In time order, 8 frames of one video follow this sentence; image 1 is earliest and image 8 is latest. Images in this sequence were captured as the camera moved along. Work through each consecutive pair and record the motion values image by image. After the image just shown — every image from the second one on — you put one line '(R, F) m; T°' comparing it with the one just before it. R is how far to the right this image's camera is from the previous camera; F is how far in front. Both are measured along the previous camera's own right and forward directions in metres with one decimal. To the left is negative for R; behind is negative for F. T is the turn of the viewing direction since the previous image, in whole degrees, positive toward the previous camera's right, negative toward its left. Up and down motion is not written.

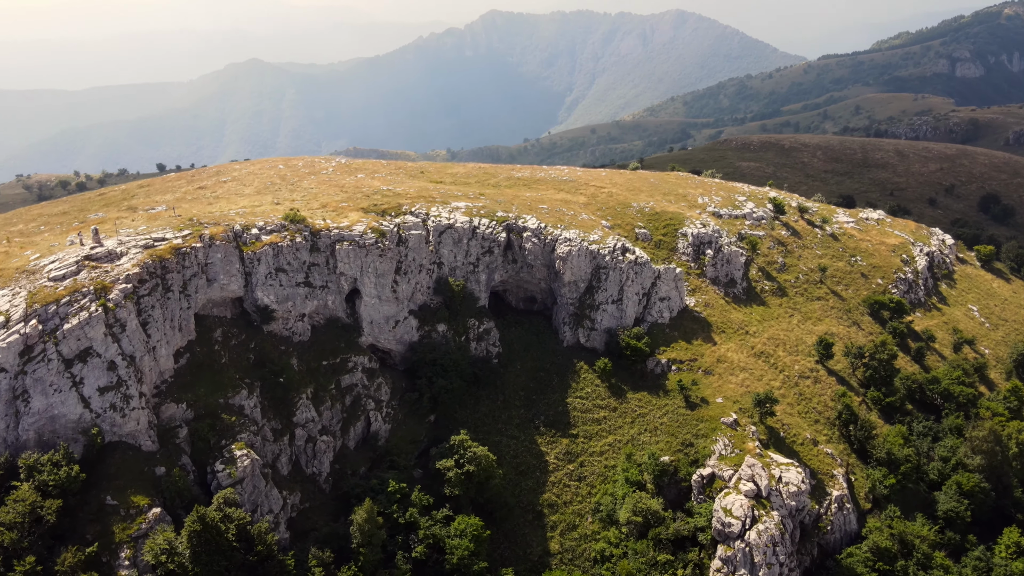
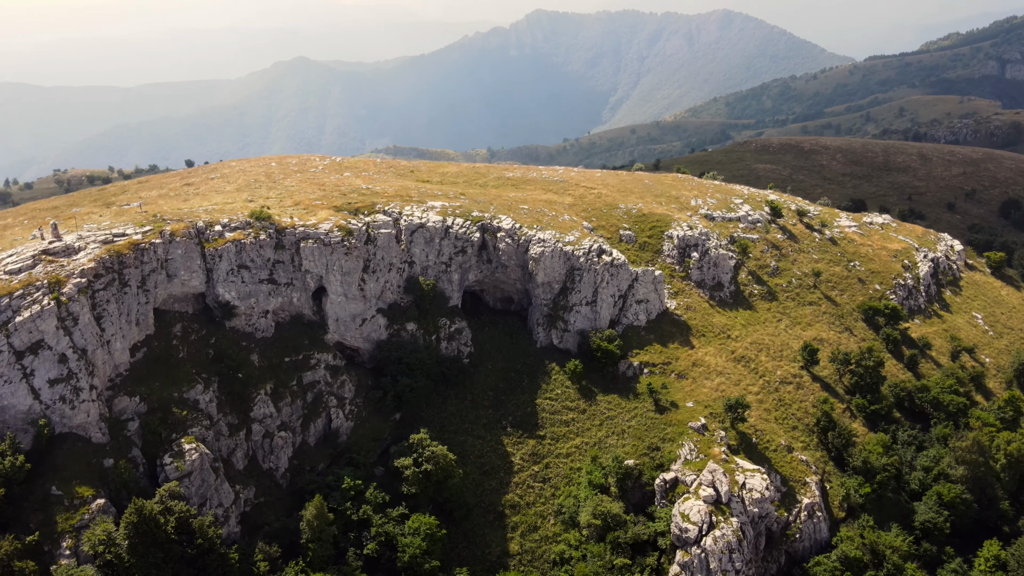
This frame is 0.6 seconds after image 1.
(+4.7, +0.1) m; -1°
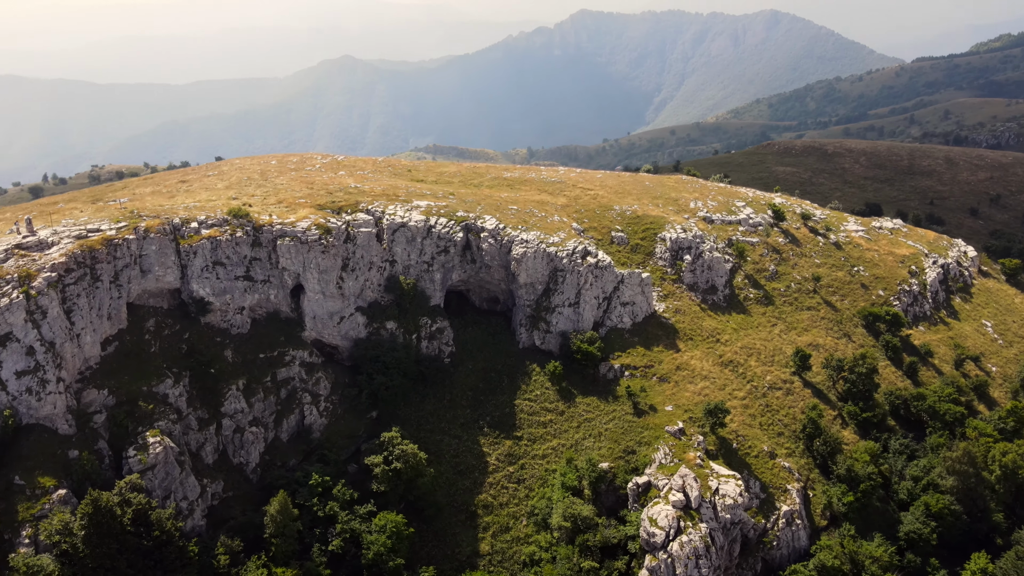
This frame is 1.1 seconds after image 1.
(+3.7, +0.2) m; -1°
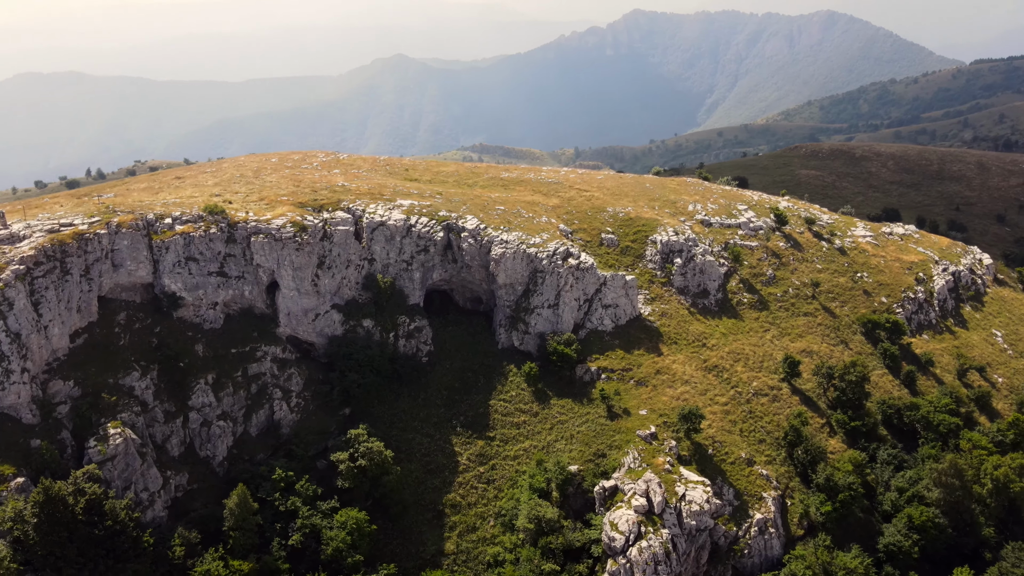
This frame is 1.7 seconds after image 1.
(+4.2, +0.2) m; -2°
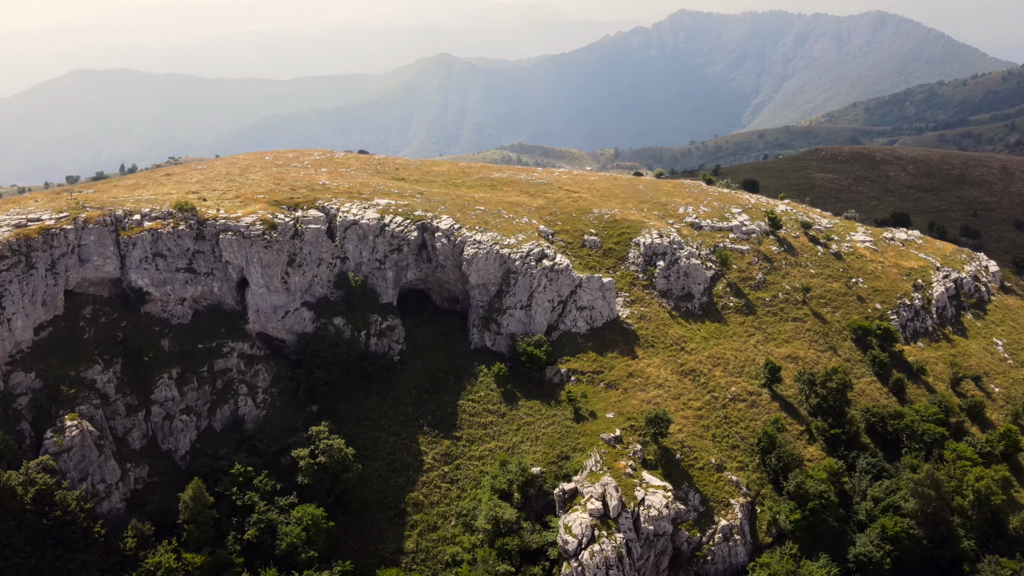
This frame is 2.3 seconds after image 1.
(+4.5, -0.1) m; -1°
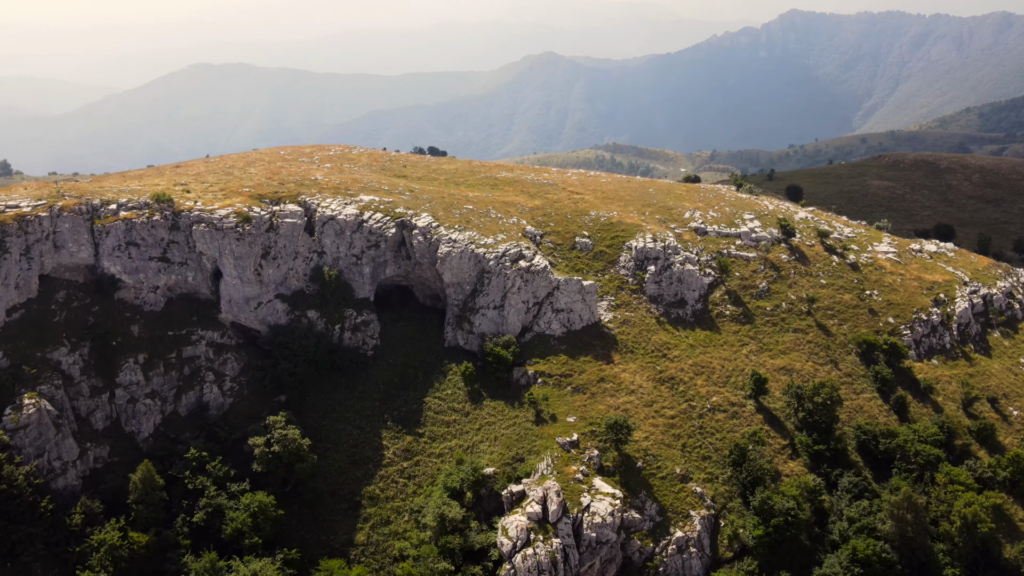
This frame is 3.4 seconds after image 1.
(+6.6, +0.5) m; -3°
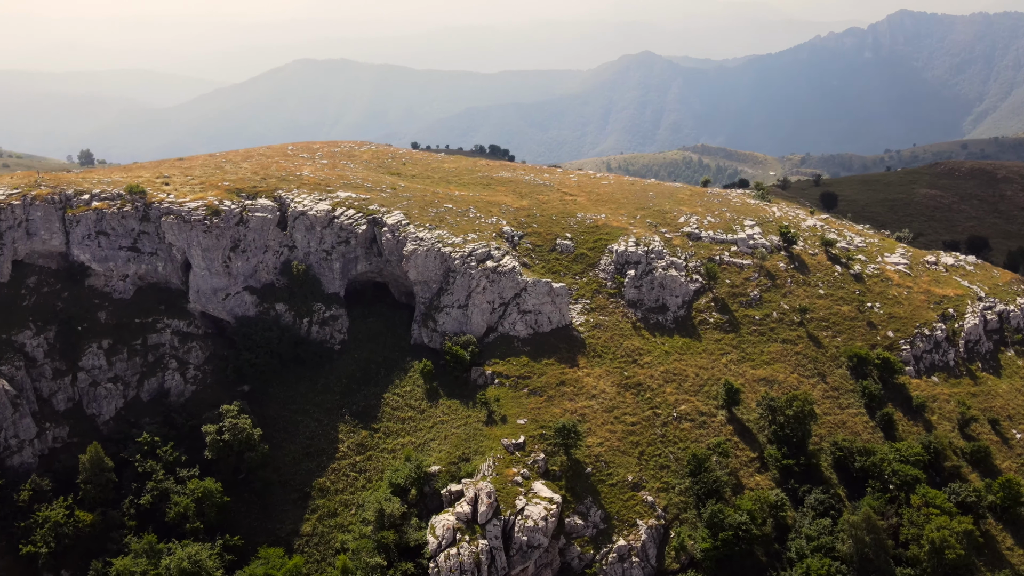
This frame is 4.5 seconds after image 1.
(+7.1, -0.1) m; -3°
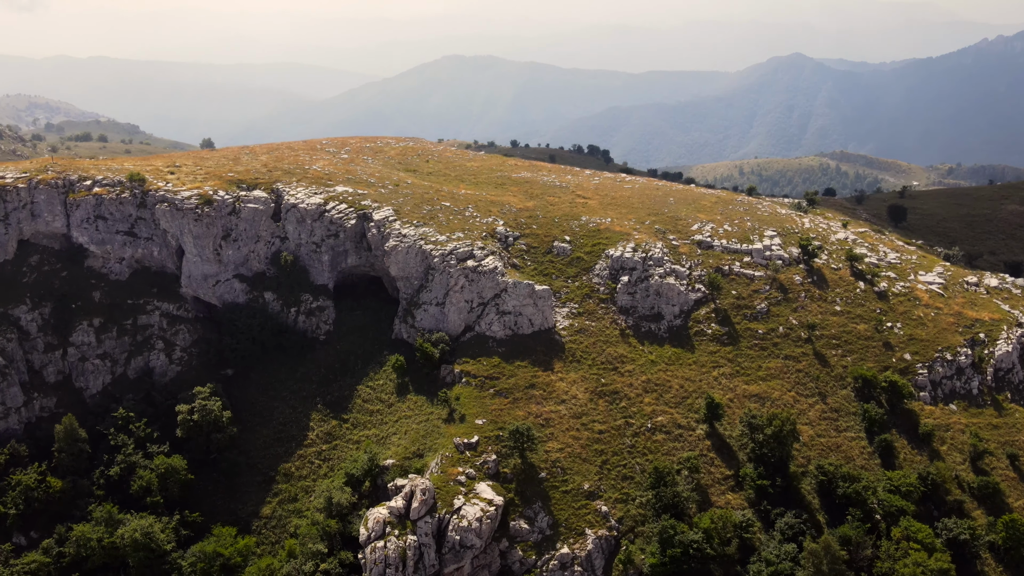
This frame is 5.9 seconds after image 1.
(+7.3, -0.2) m; -4°
